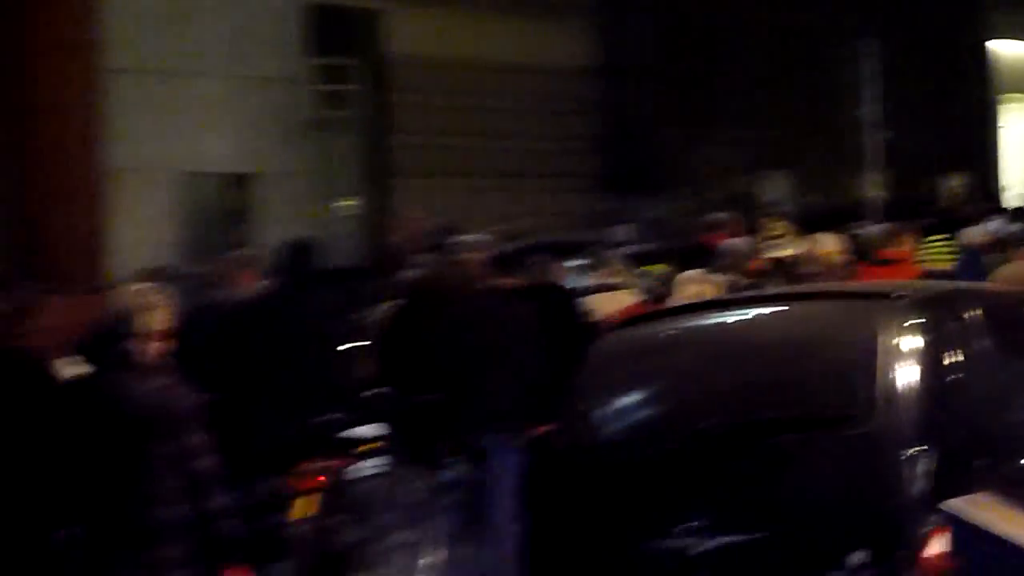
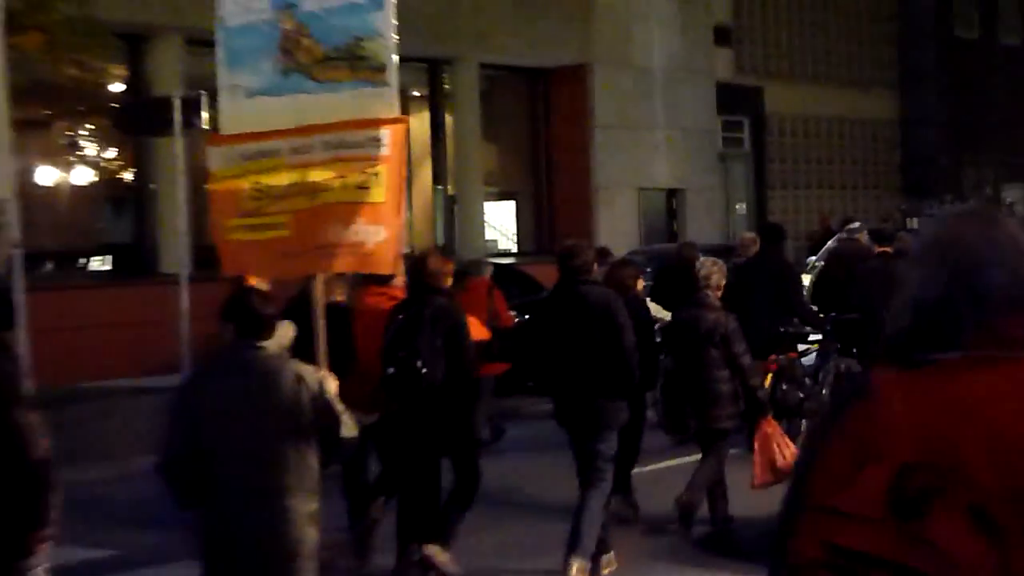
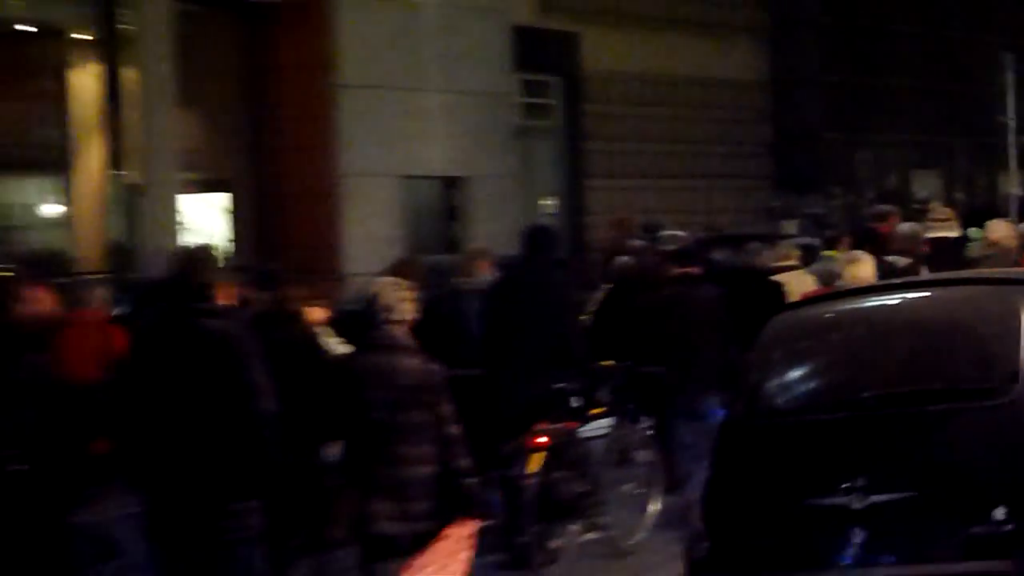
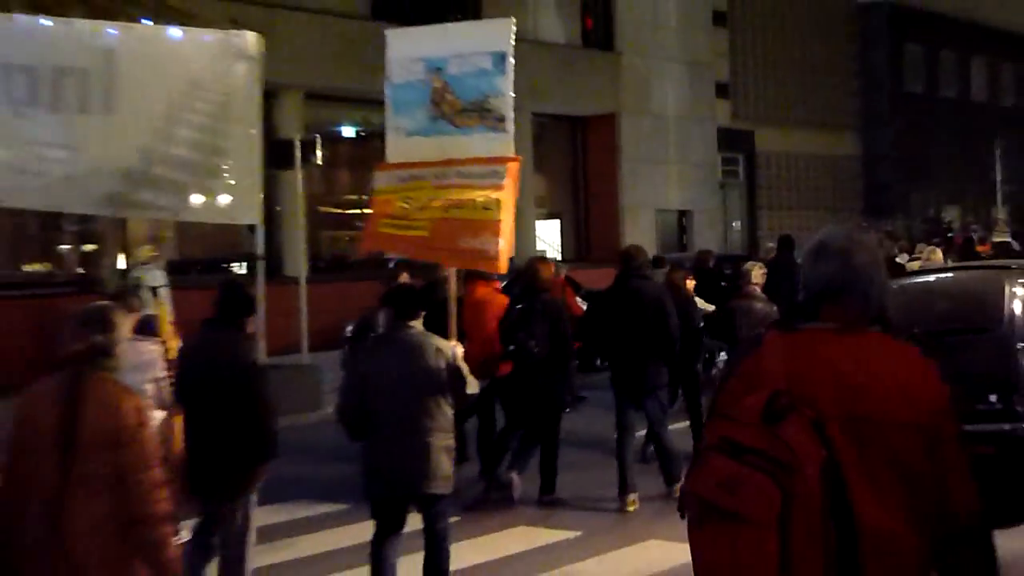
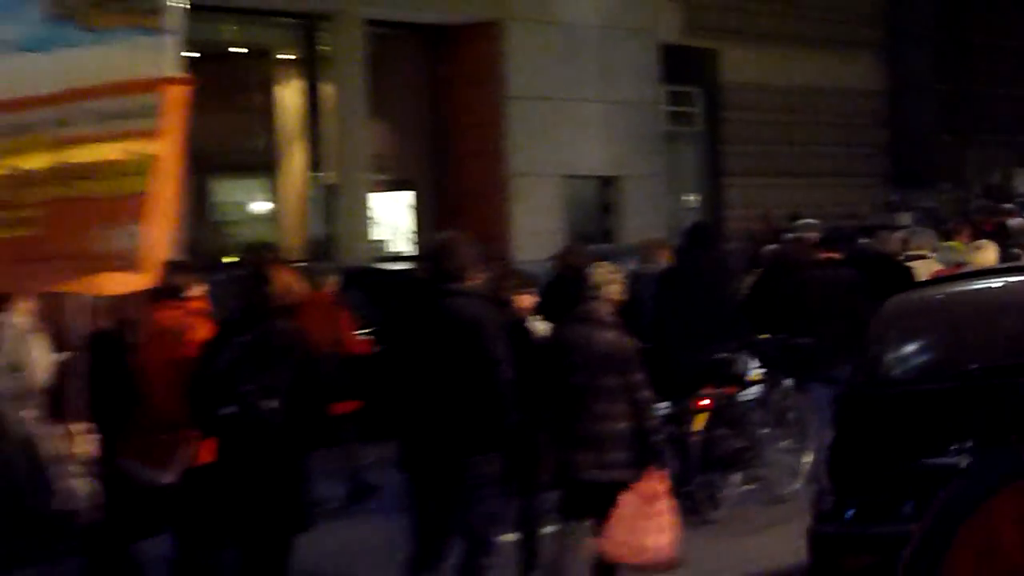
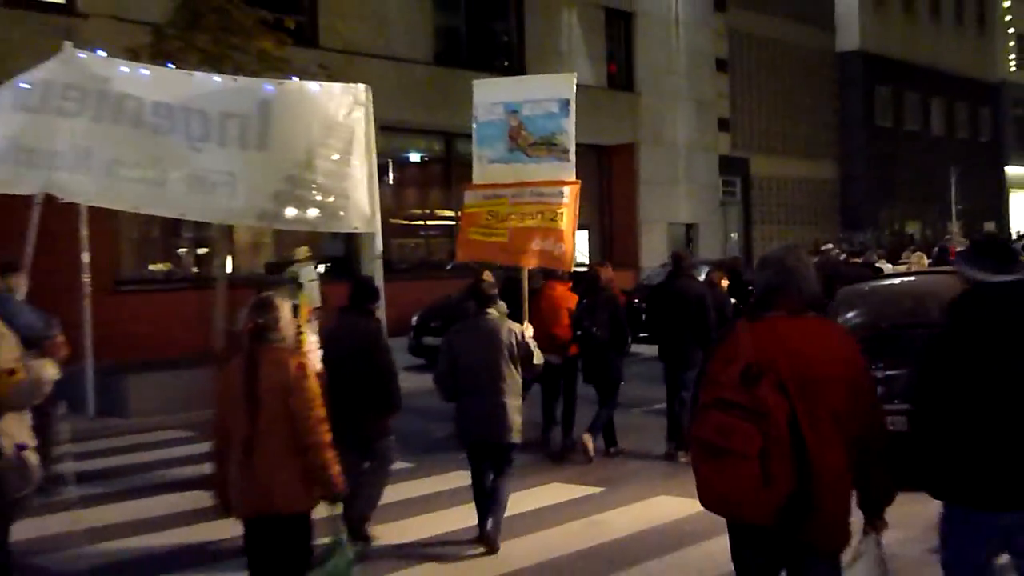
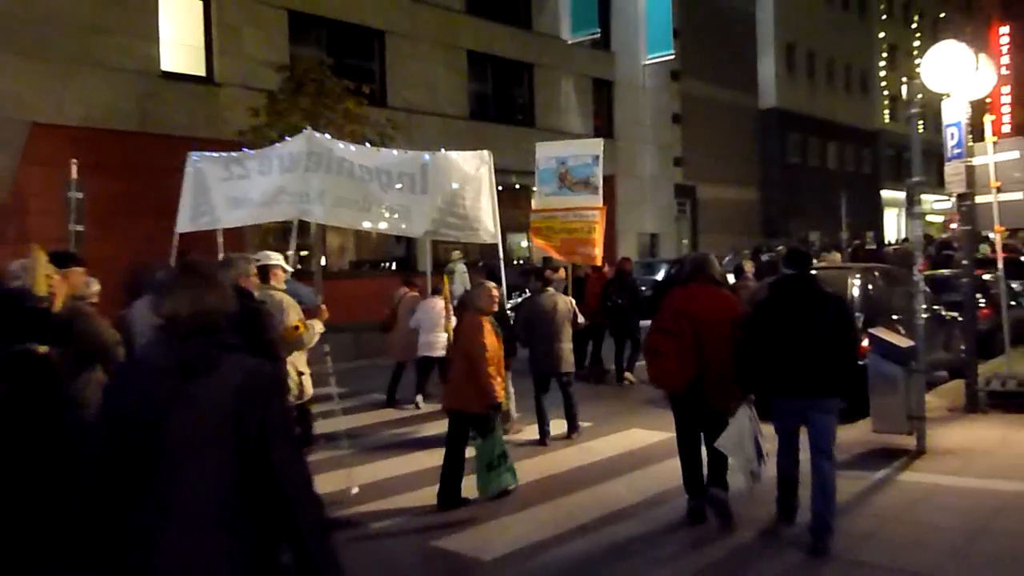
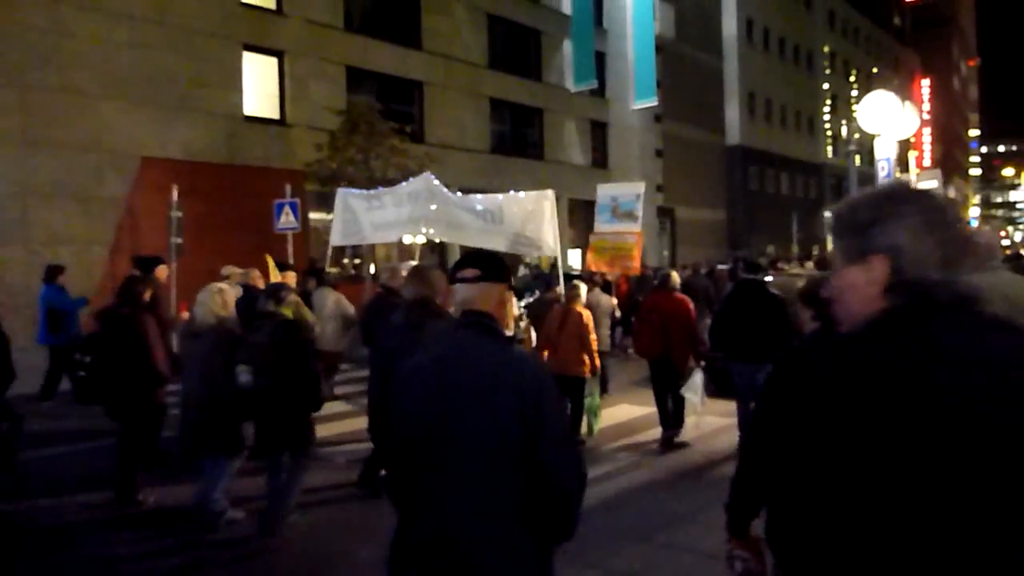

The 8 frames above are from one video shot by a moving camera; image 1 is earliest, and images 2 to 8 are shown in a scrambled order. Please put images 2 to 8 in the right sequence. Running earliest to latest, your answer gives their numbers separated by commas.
3, 5, 2, 4, 6, 7, 8
